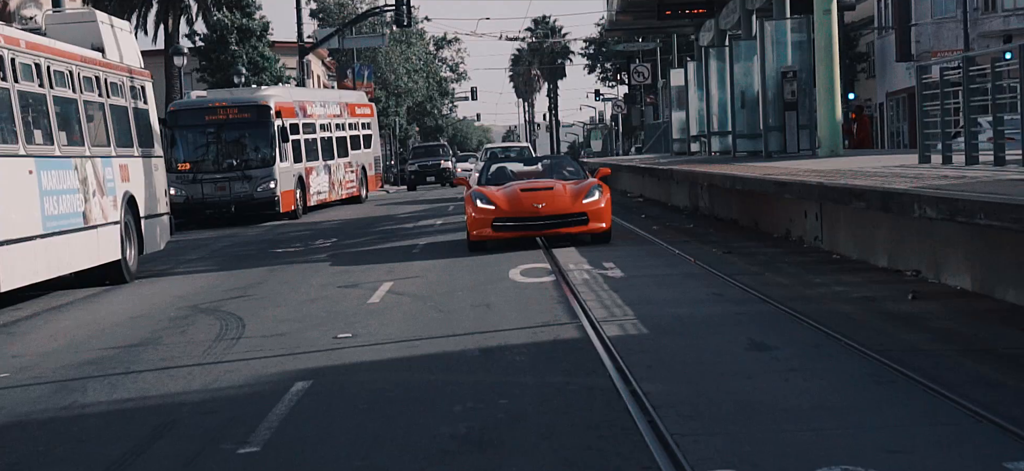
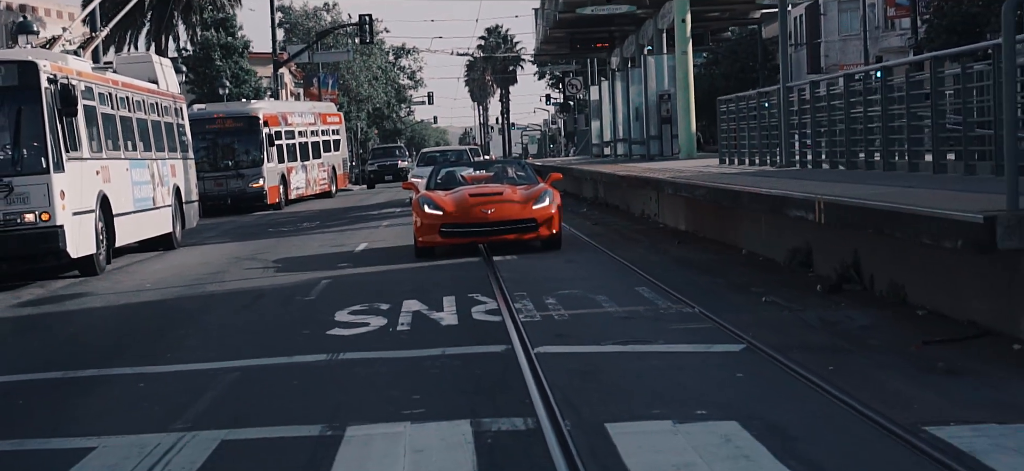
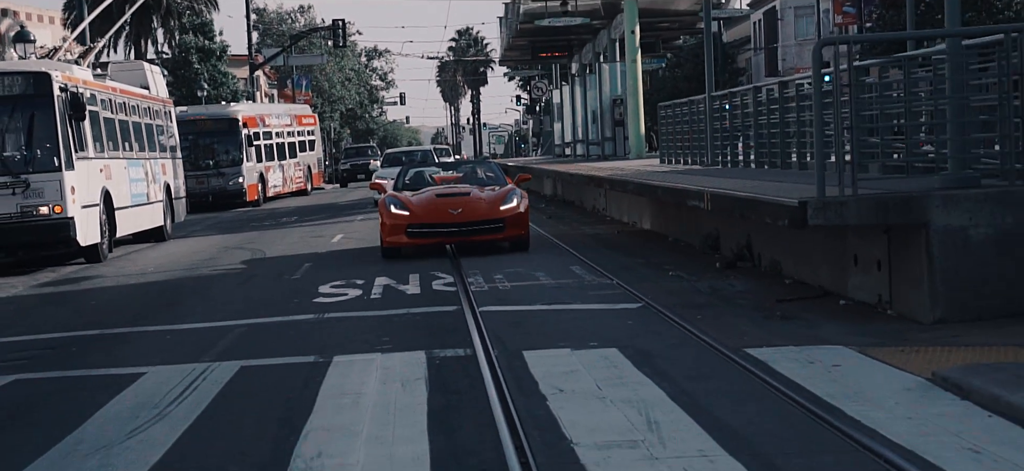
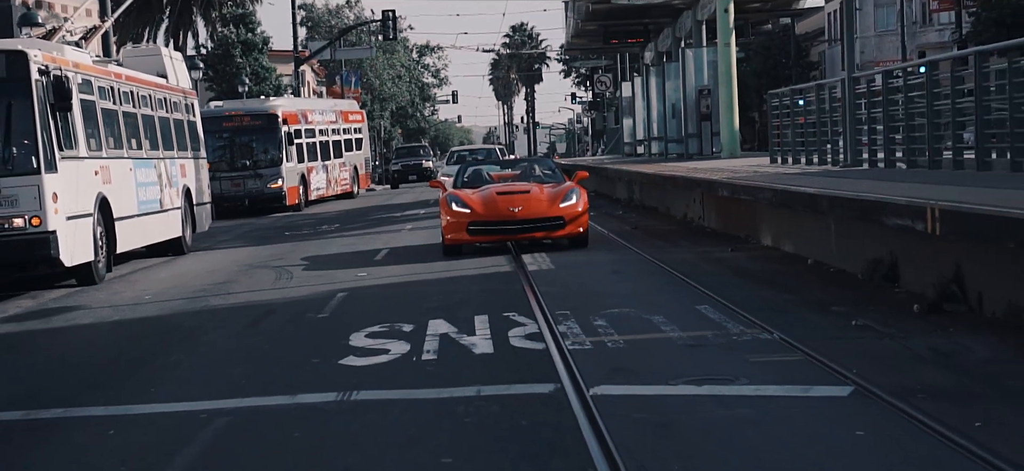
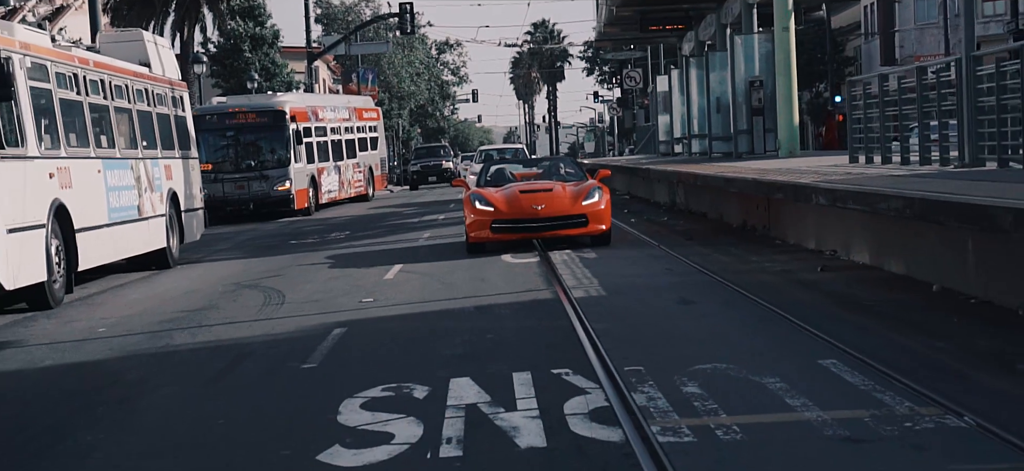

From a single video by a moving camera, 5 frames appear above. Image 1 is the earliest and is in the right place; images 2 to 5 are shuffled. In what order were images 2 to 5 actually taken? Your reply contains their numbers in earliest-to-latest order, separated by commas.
5, 4, 2, 3
